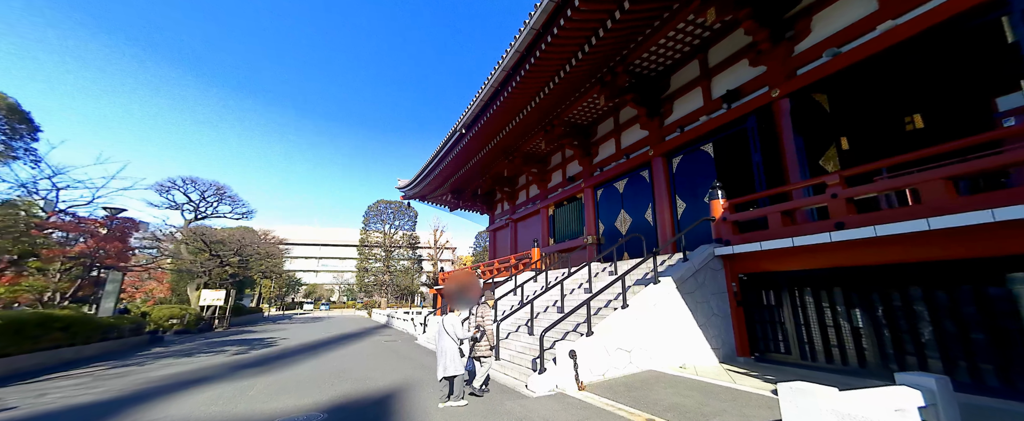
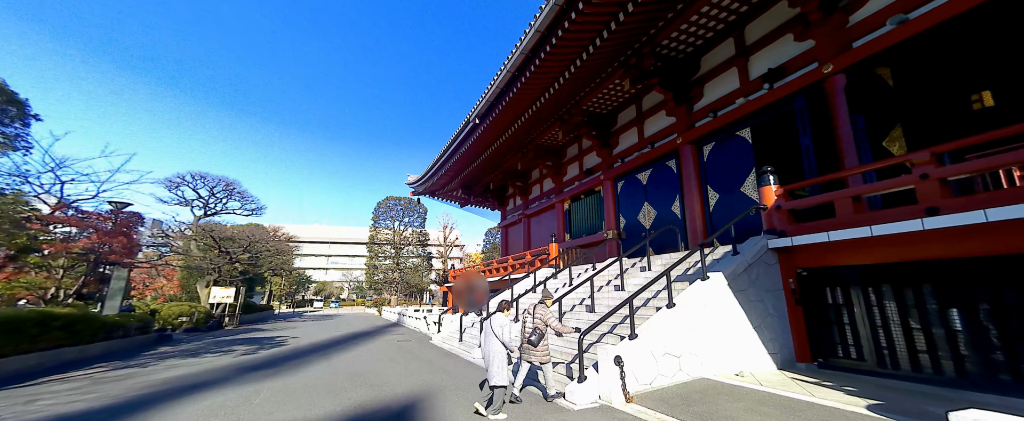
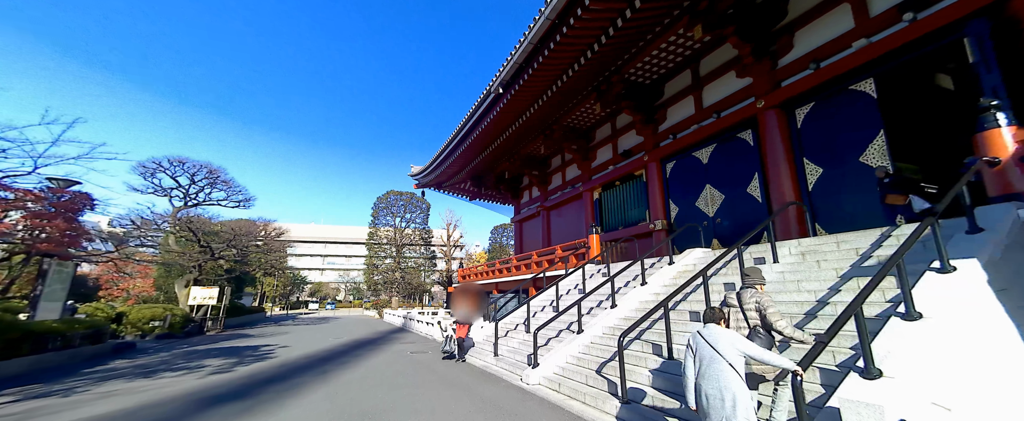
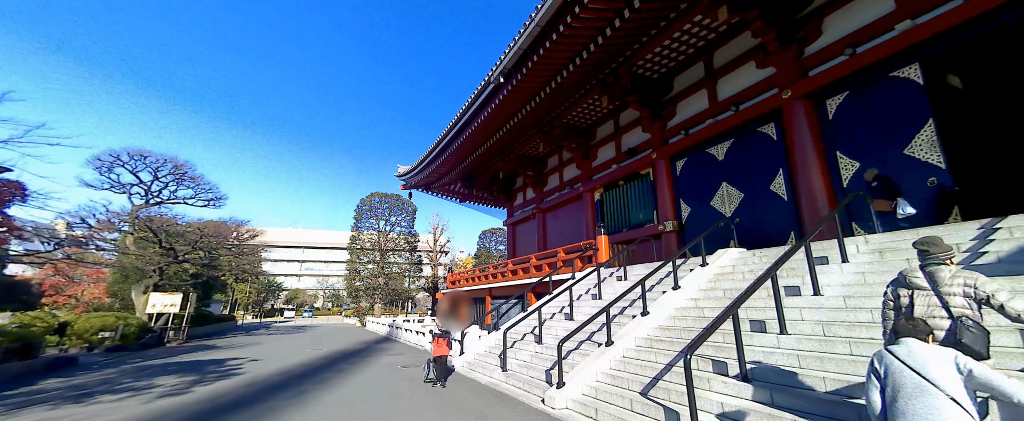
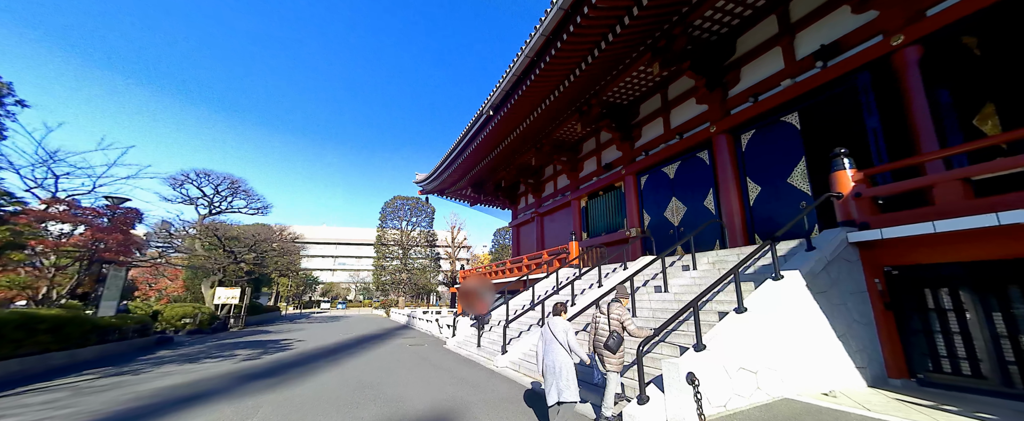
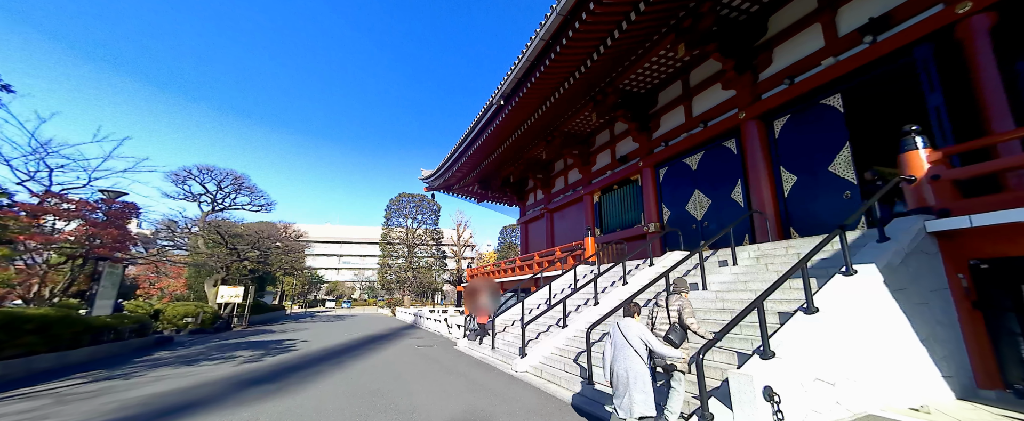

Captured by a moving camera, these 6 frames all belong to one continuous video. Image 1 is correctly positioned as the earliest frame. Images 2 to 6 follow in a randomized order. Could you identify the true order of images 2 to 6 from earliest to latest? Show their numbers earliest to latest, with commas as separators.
2, 5, 6, 3, 4
